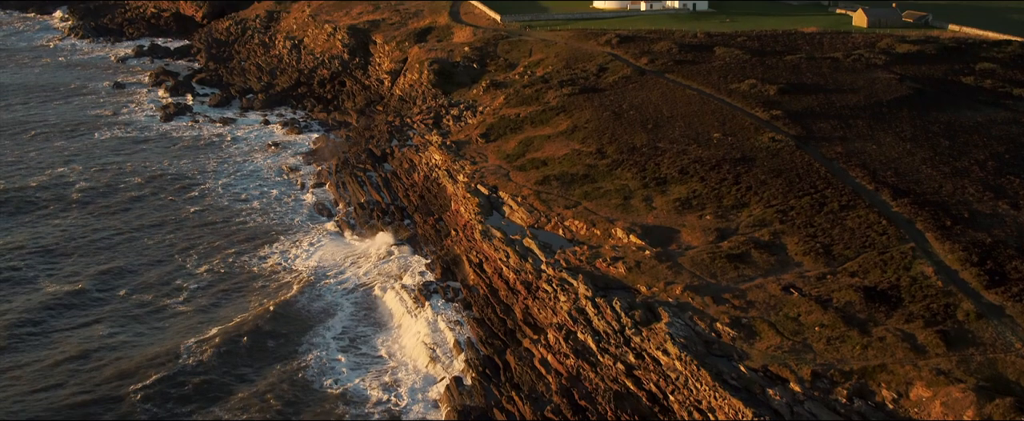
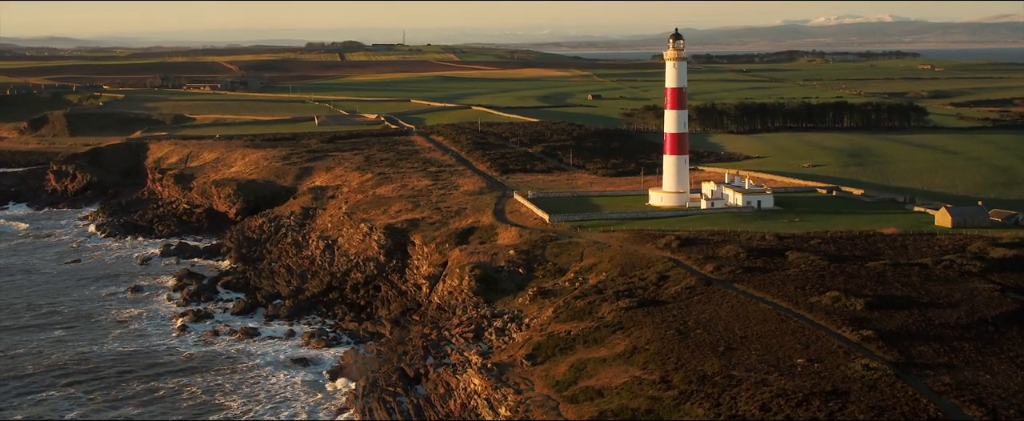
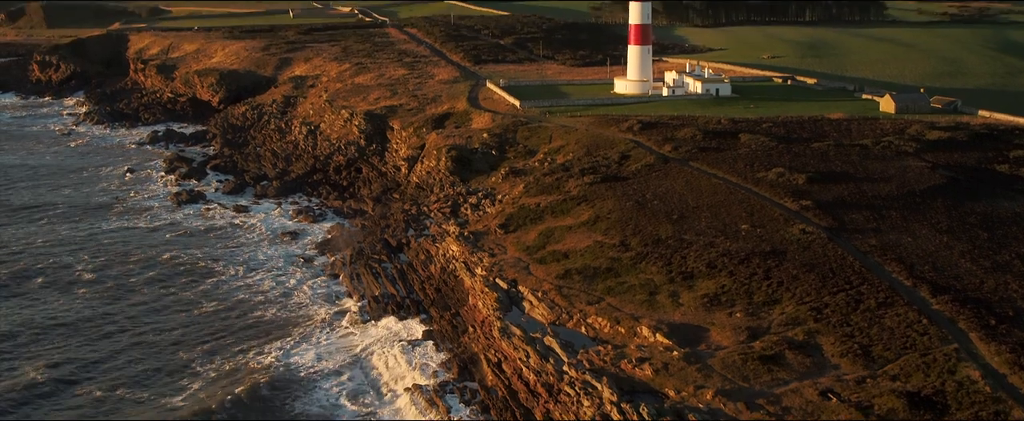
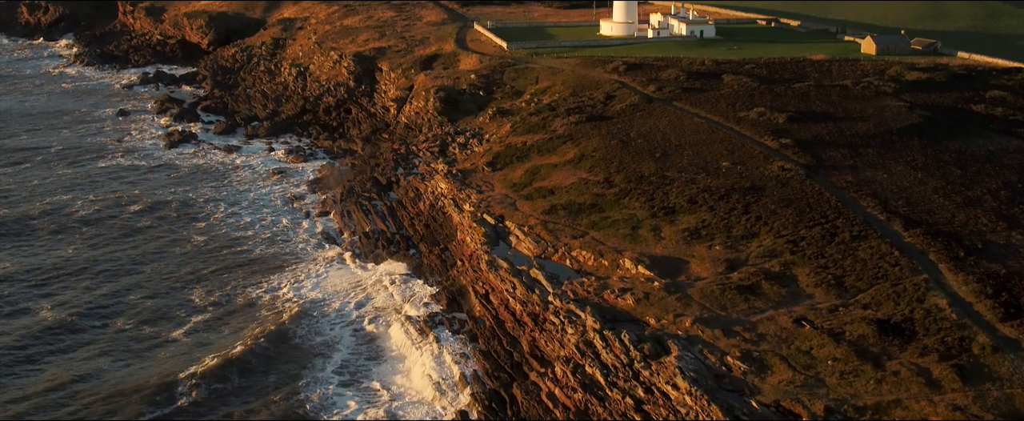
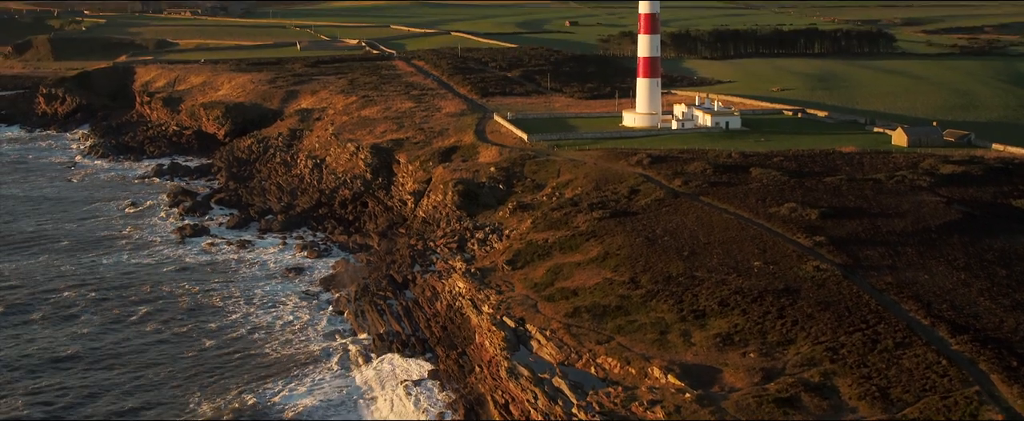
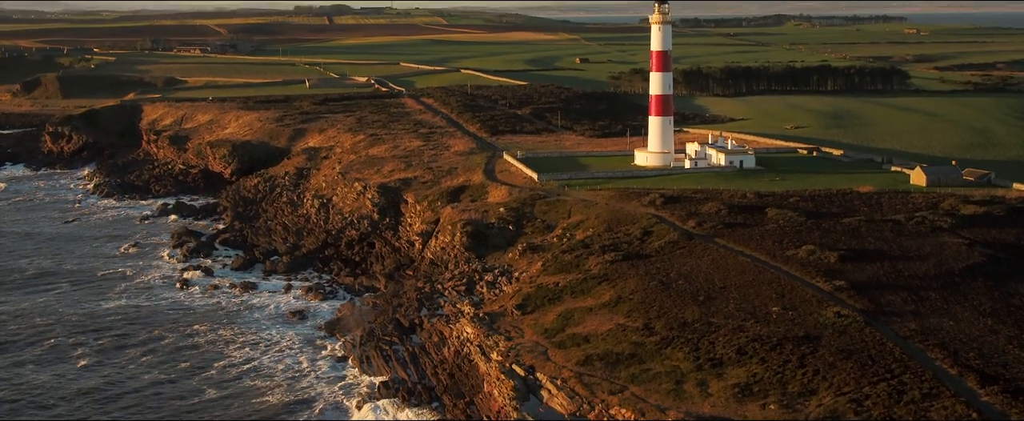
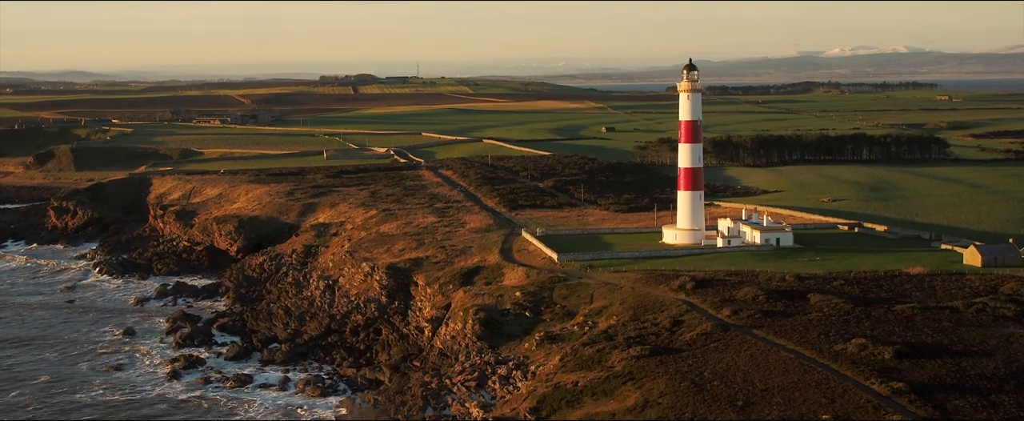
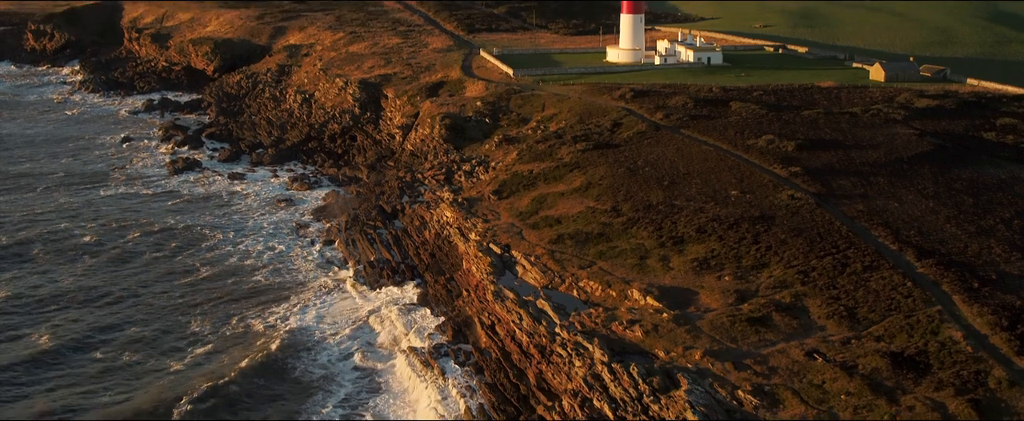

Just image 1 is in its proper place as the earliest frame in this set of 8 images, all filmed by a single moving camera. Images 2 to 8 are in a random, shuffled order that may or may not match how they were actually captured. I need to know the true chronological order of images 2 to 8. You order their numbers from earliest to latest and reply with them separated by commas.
4, 8, 3, 5, 6, 2, 7
